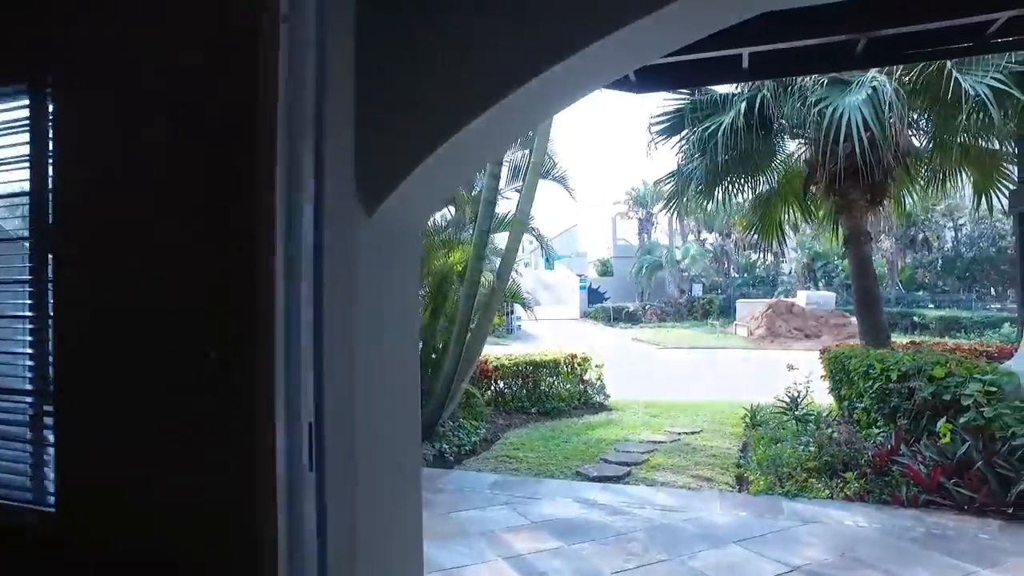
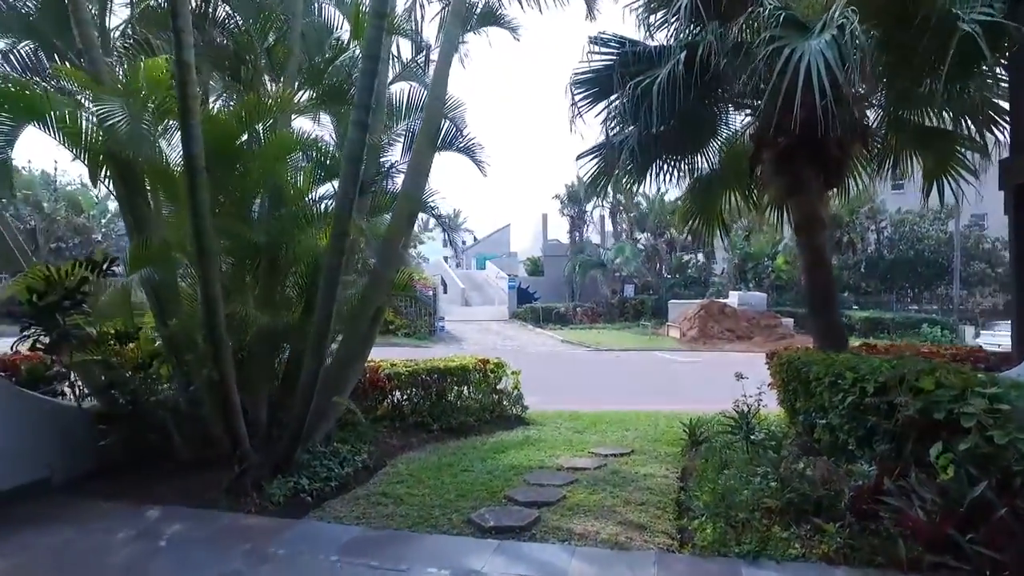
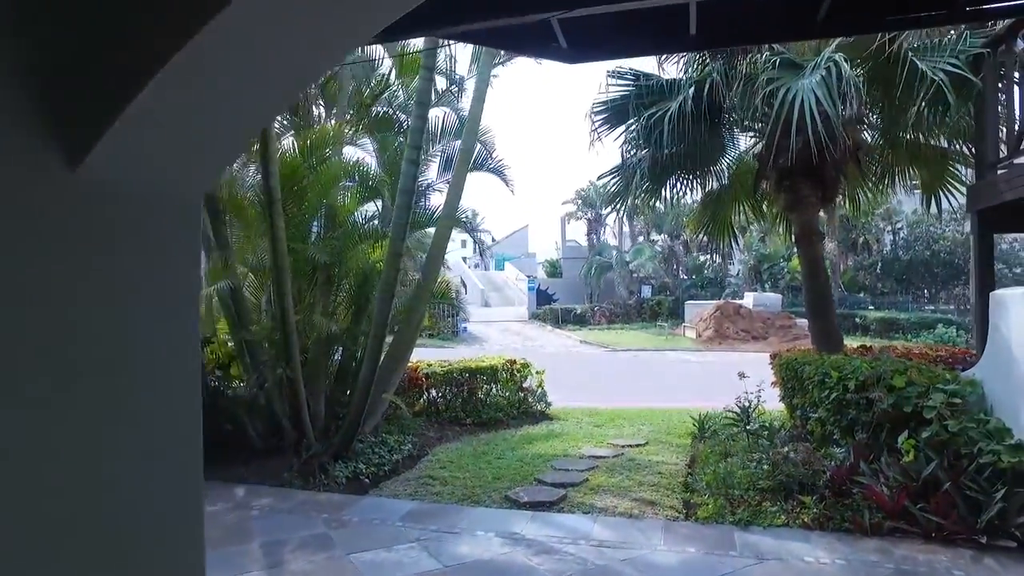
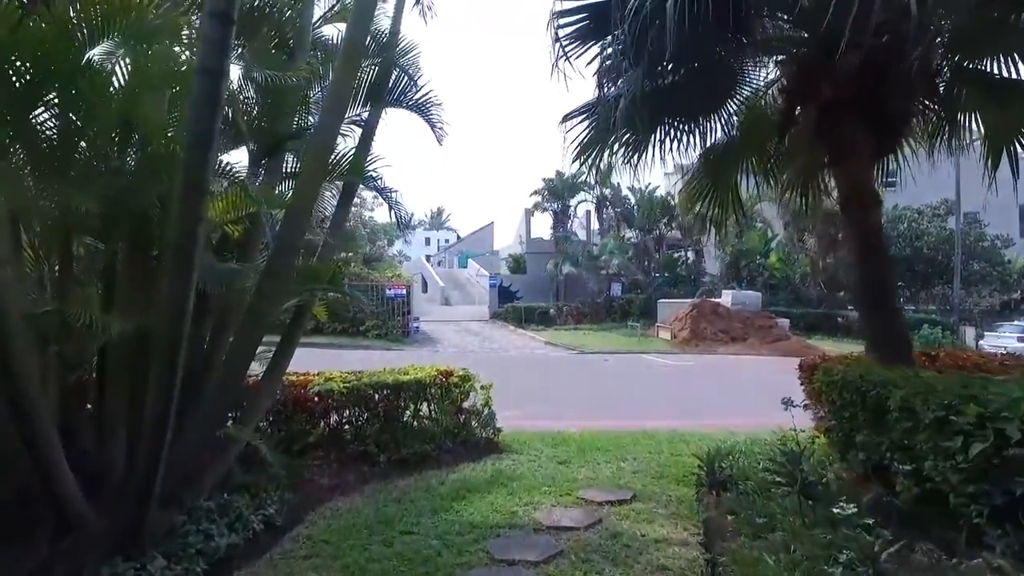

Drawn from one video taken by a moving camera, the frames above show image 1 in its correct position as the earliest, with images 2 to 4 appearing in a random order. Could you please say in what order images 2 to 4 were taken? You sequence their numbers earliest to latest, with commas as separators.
3, 2, 4
